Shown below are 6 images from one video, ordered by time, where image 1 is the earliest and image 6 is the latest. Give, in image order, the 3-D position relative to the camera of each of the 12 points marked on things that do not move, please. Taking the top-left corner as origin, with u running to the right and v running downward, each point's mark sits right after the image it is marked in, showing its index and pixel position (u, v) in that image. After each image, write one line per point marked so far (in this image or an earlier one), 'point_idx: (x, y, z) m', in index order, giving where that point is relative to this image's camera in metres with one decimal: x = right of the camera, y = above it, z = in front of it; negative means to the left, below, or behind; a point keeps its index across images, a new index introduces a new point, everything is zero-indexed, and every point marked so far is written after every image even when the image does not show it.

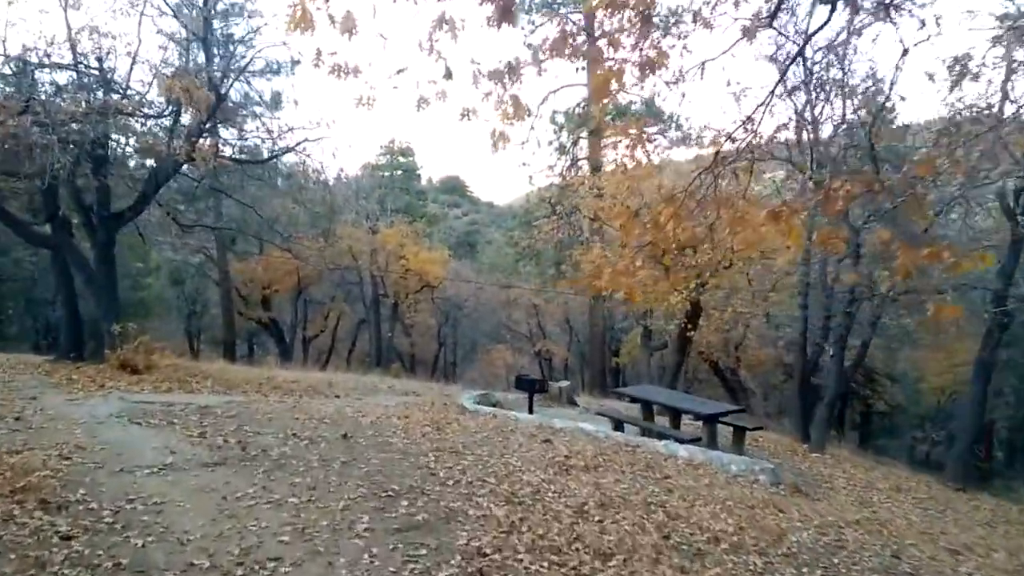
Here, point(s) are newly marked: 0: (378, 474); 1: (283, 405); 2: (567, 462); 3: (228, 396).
0: (-1.2, -1.6, +6.3) m
1: (-3.1, -1.6, +10.0) m
2: (+0.6, -1.9, +8.1) m
3: (-3.9, -1.5, +9.9) m
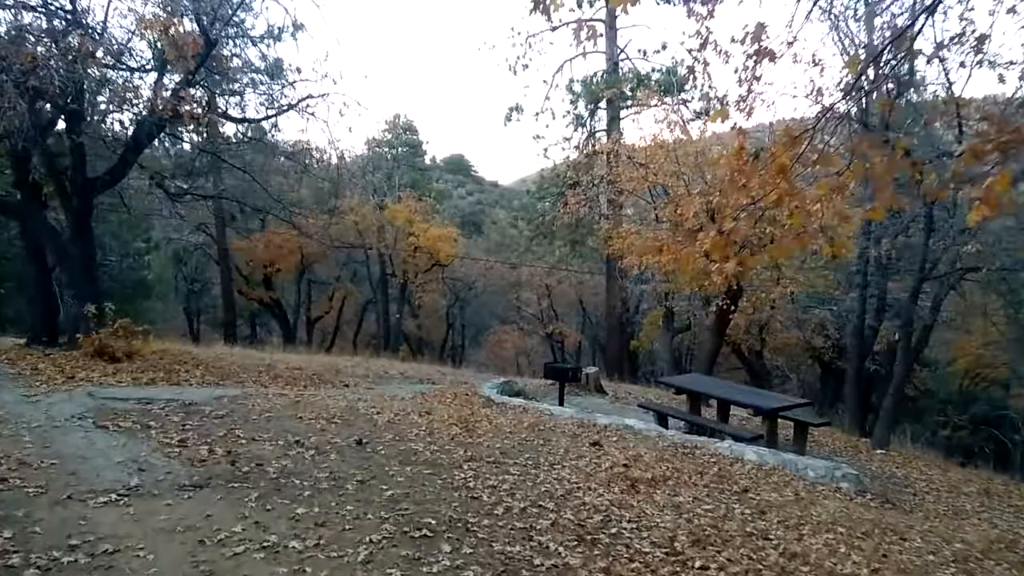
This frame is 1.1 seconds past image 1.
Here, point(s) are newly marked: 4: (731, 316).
0: (-0.7, -1.4, +4.9) m
1: (-2.7, -1.3, +8.6) m
2: (+1.1, -1.7, +6.7) m
3: (-3.4, -1.2, +8.5) m
4: (+4.9, -0.6, +16.3) m
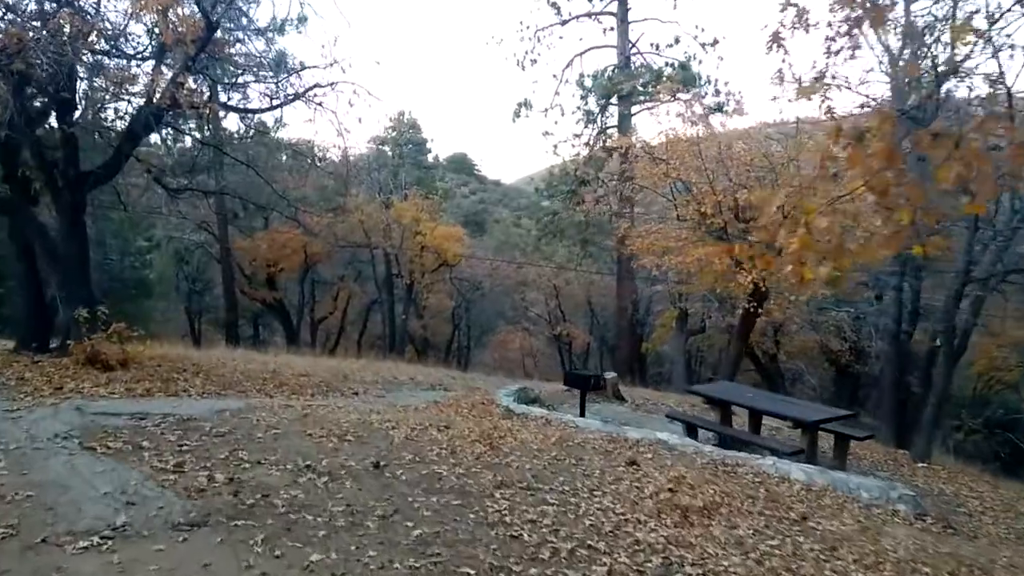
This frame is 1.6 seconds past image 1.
0: (-0.4, -1.5, +4.2) m
1: (-2.4, -1.3, +7.9) m
2: (+1.4, -1.7, +6.0) m
3: (-3.1, -1.2, +7.8) m
4: (+5.2, -0.7, +15.6) m
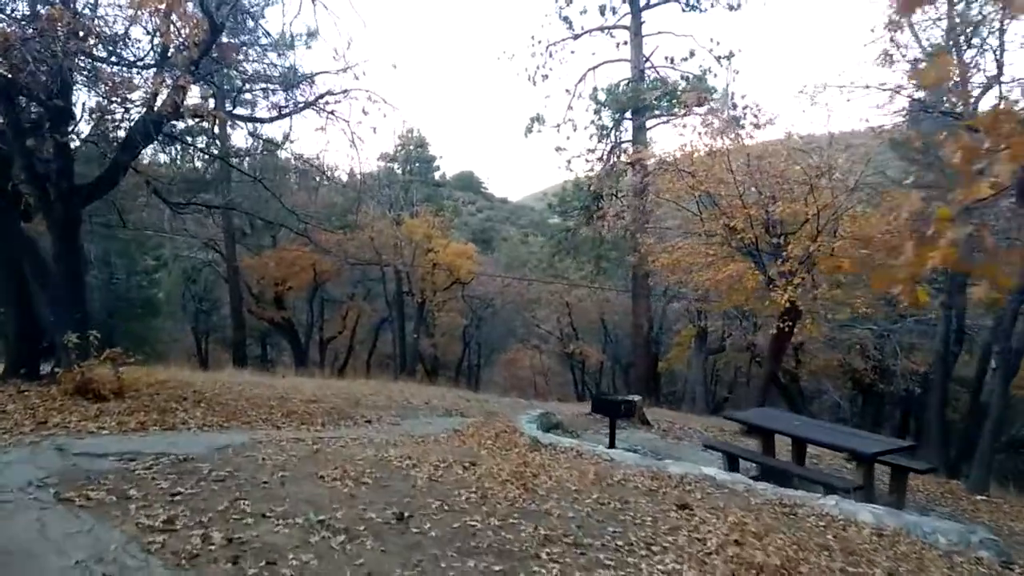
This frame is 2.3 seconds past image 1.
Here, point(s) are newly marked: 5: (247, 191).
0: (-0.2, -1.6, +3.4) m
1: (-2.1, -1.6, +7.2) m
2: (+1.7, -1.9, +5.1) m
3: (-2.8, -1.4, +7.0) m
4: (+5.6, -1.1, +14.8) m
5: (-7.0, +2.6, +19.1) m
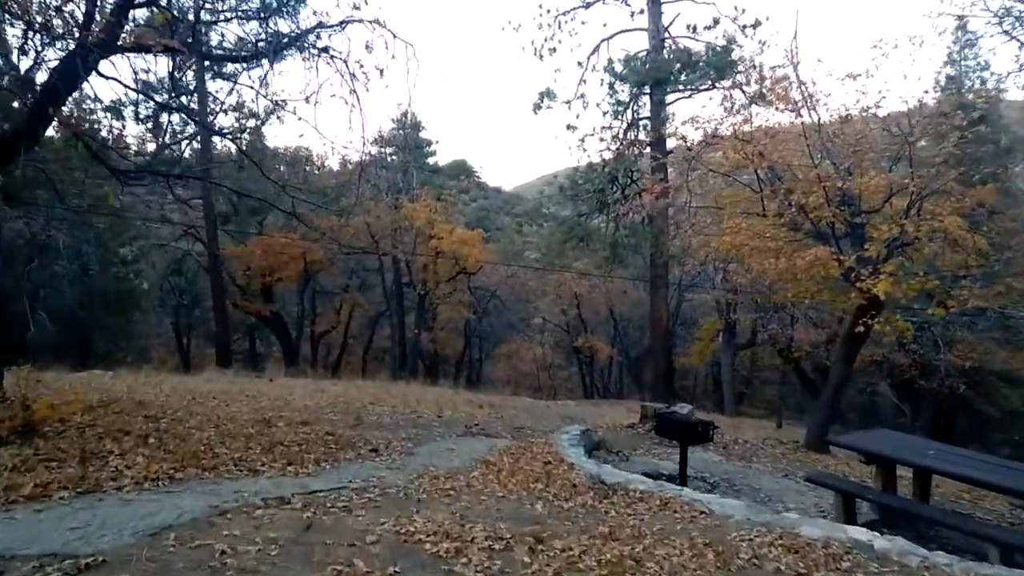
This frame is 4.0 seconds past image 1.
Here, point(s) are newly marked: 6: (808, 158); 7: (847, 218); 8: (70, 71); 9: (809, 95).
0: (+0.5, -1.6, +1.1) m
1: (-1.5, -1.5, +4.8) m
2: (+2.3, -1.9, +2.9) m
3: (-2.2, -1.4, +4.7) m
4: (+6.1, -0.9, +12.5) m
5: (-6.5, +2.8, +16.6) m
6: (+5.0, +2.2, +12.4) m
7: (+5.5, +1.2, +12.0) m
8: (-4.2, +2.1, +6.9) m
9: (+5.2, +3.6, +13.1) m
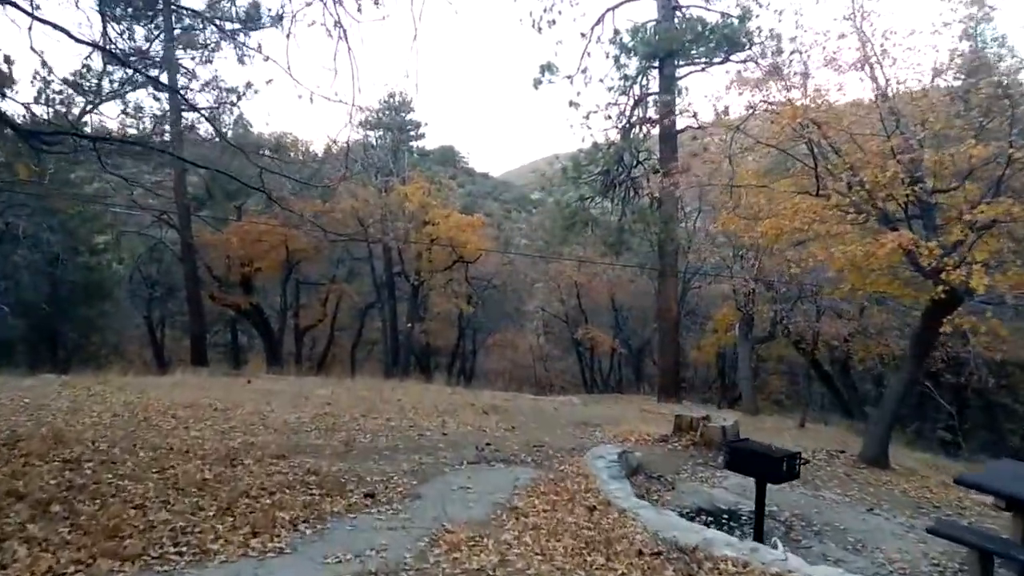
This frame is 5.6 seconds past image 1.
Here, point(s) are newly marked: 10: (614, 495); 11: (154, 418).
0: (+0.9, -1.7, -0.7) m
1: (-1.1, -1.6, +3.0) m
2: (+2.7, -1.9, +1.1) m
3: (-1.9, -1.5, +2.8) m
4: (+6.3, -0.7, +10.8) m
5: (-6.4, +2.9, +14.6) m
6: (+5.3, +2.3, +10.6) m
7: (+5.8, +1.3, +10.2) m
8: (-3.9, +2.1, +5.0) m
9: (+5.4, +3.7, +11.2) m
10: (+1.0, -2.0, +7.1) m
11: (-4.5, -1.6, +8.9) m
